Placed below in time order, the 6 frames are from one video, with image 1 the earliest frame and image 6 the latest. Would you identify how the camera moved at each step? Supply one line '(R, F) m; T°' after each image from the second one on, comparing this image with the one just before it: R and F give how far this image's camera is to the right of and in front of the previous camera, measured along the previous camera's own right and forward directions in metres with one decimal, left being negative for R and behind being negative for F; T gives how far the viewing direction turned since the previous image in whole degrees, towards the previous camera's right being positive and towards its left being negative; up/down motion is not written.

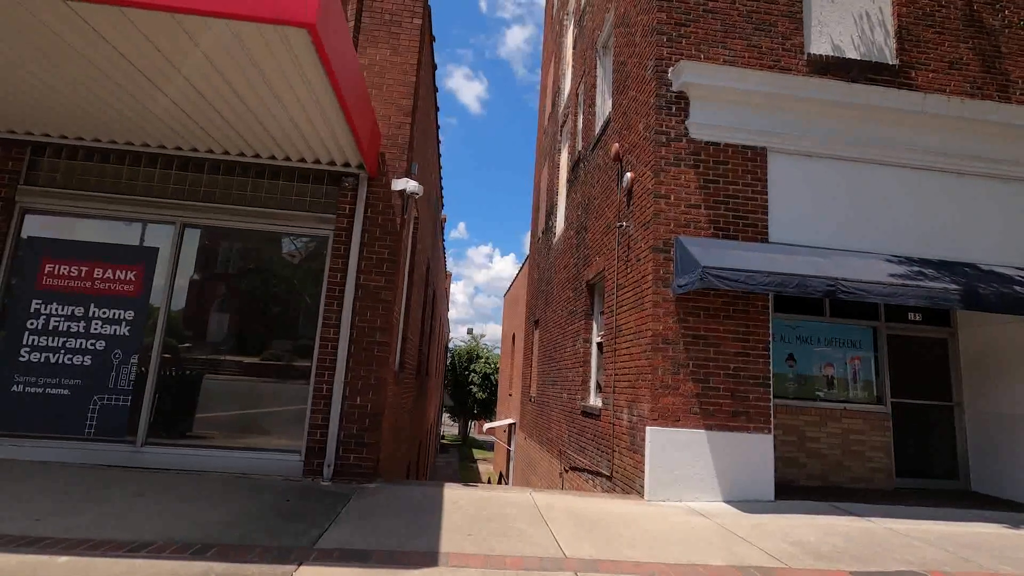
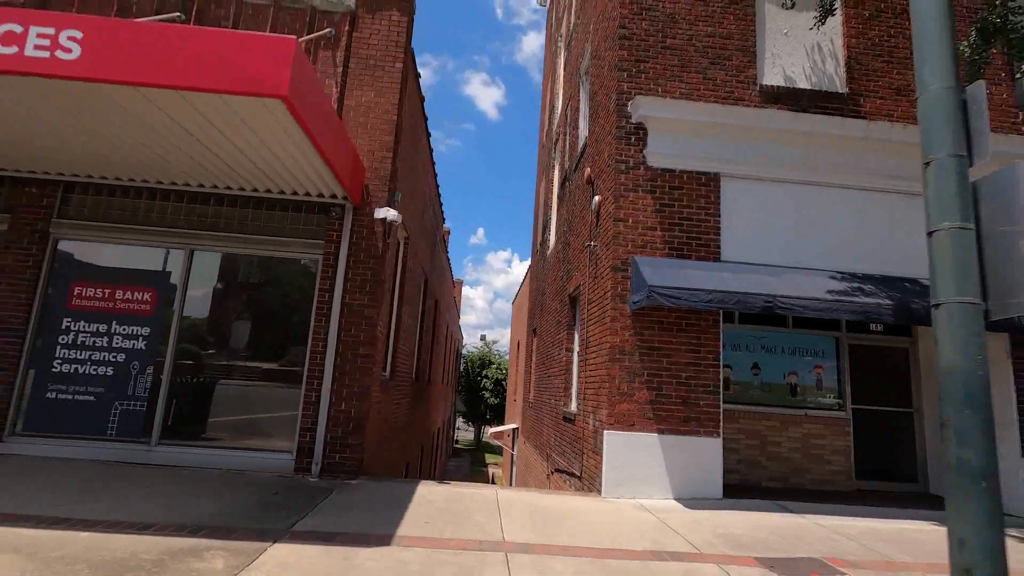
(+0.6, -0.6) m; -2°
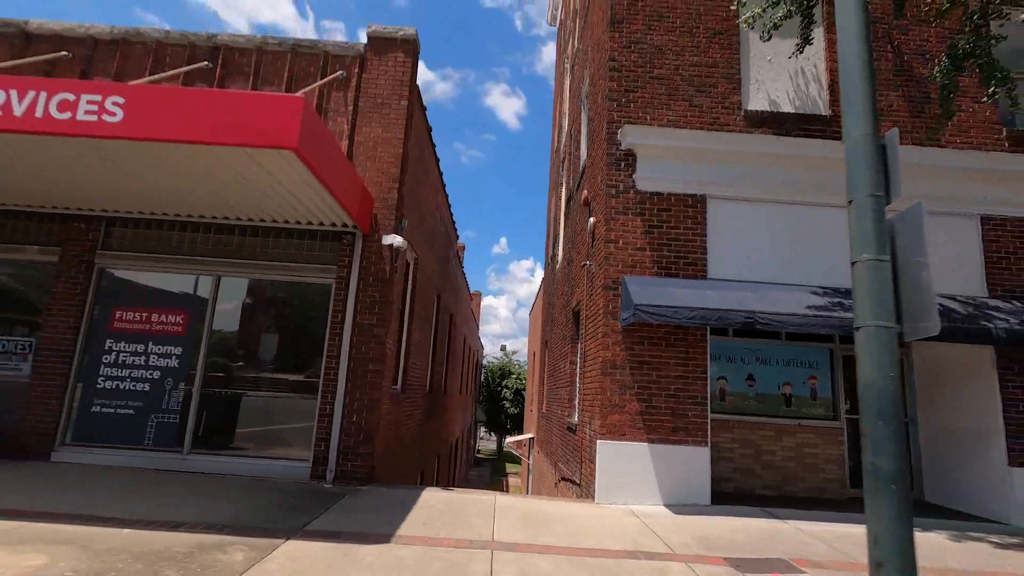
(+0.4, -0.5) m; -3°
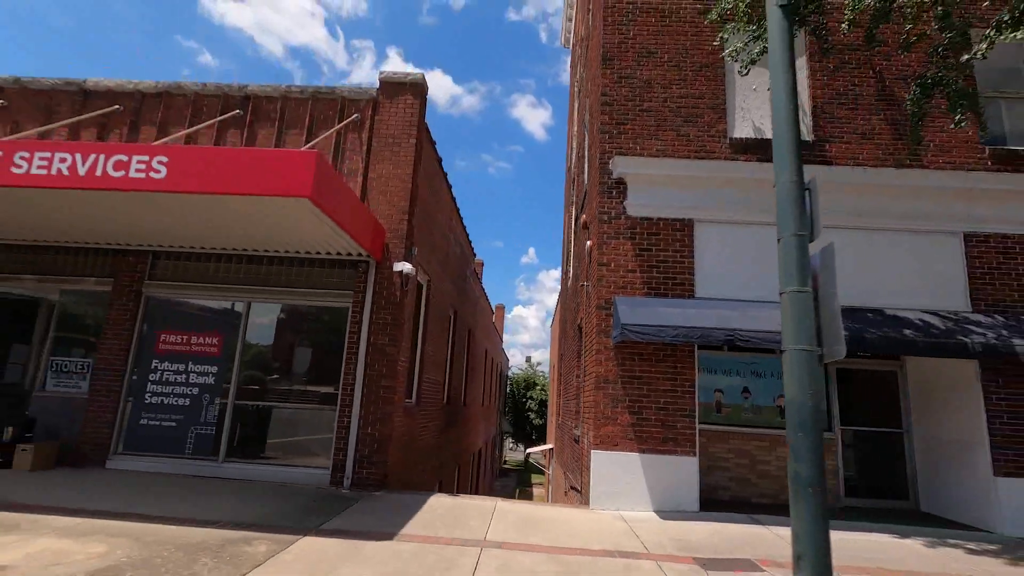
(+0.4, -0.6) m; -3°
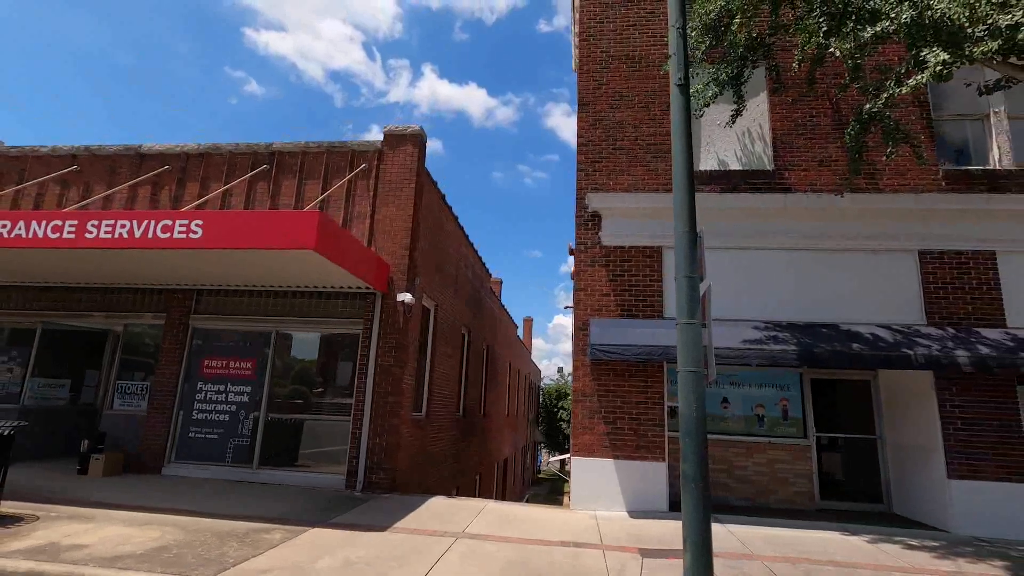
(+0.9, -1.0) m; -4°
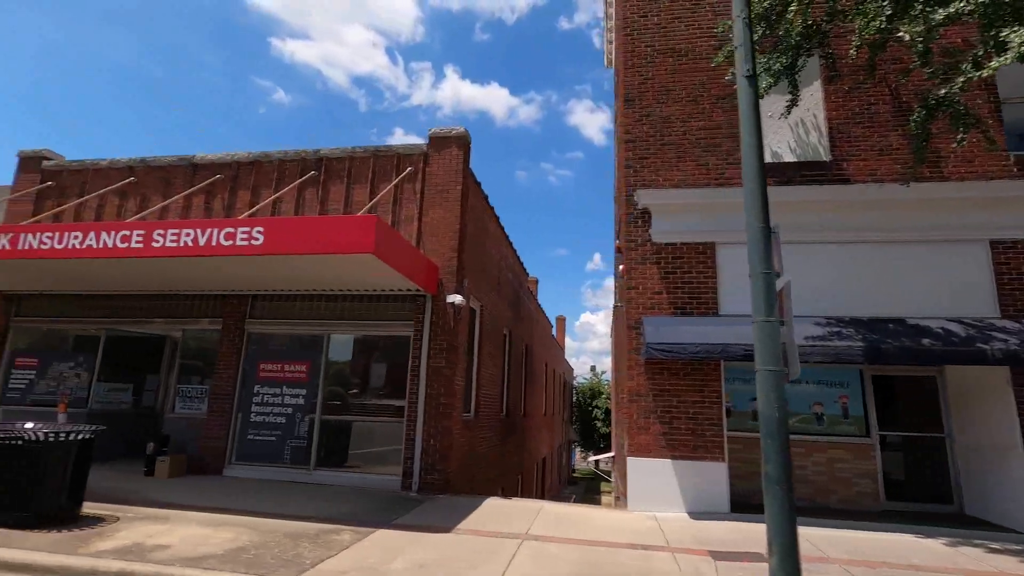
(-0.4, 0.0) m; -3°
